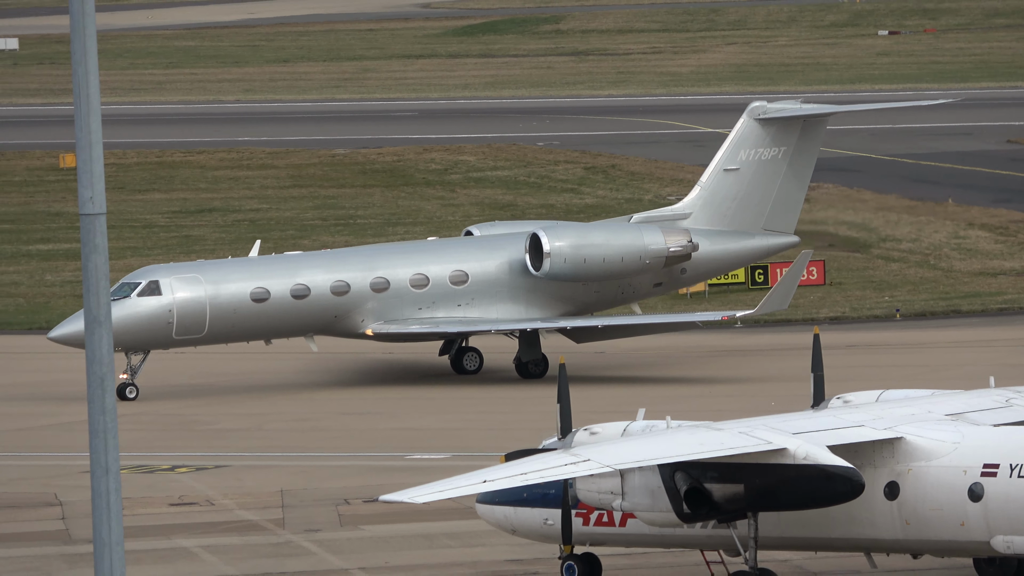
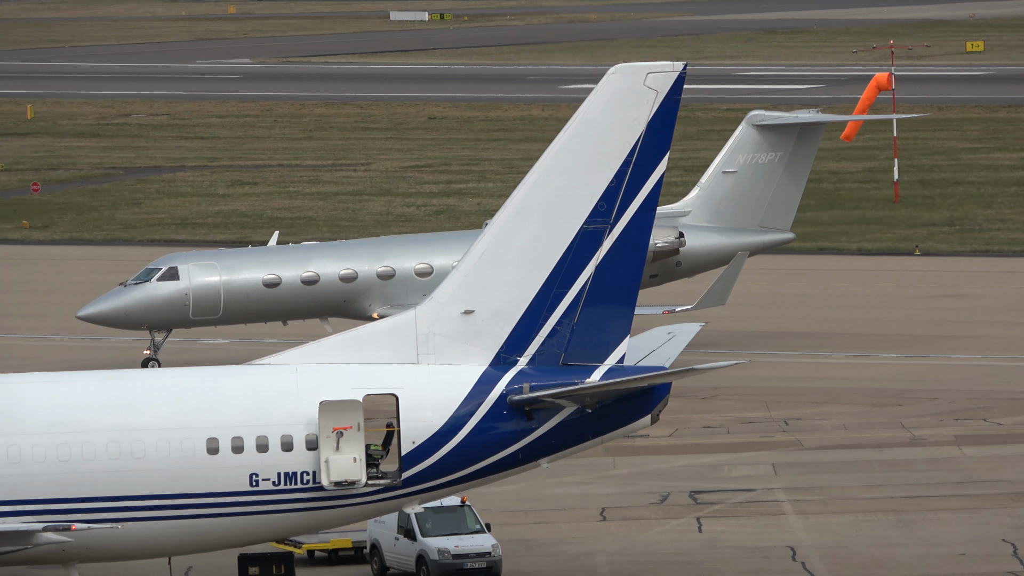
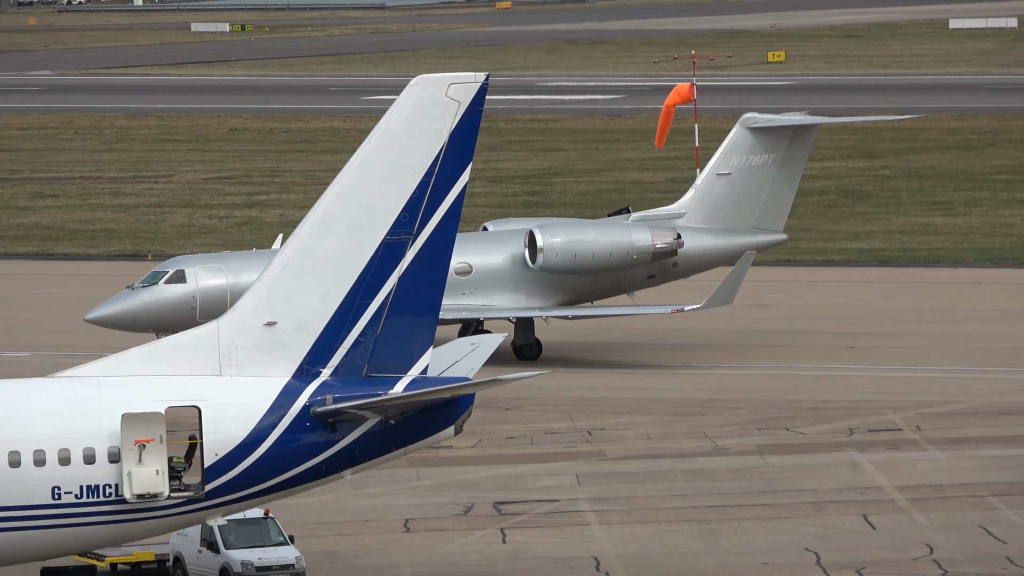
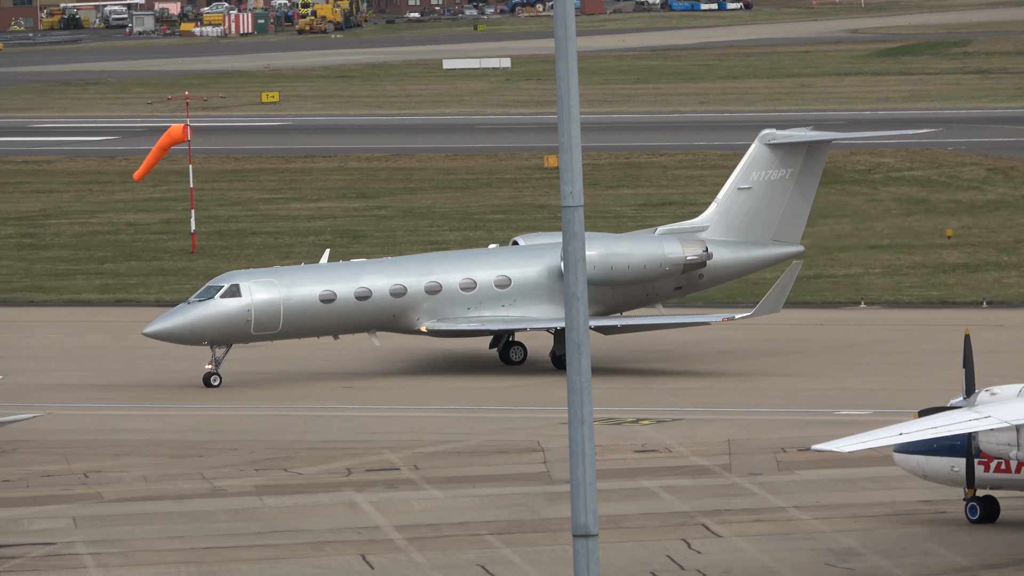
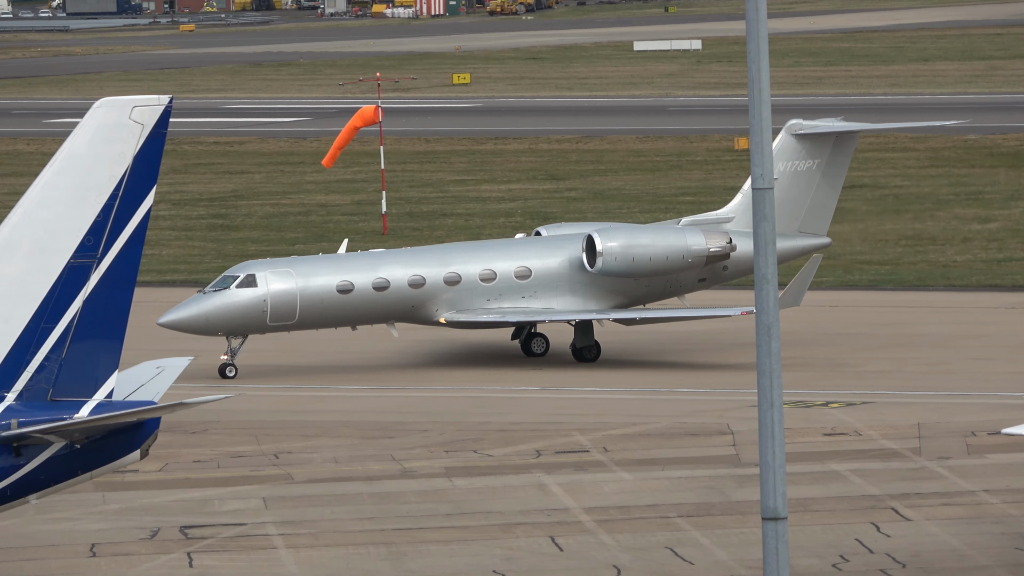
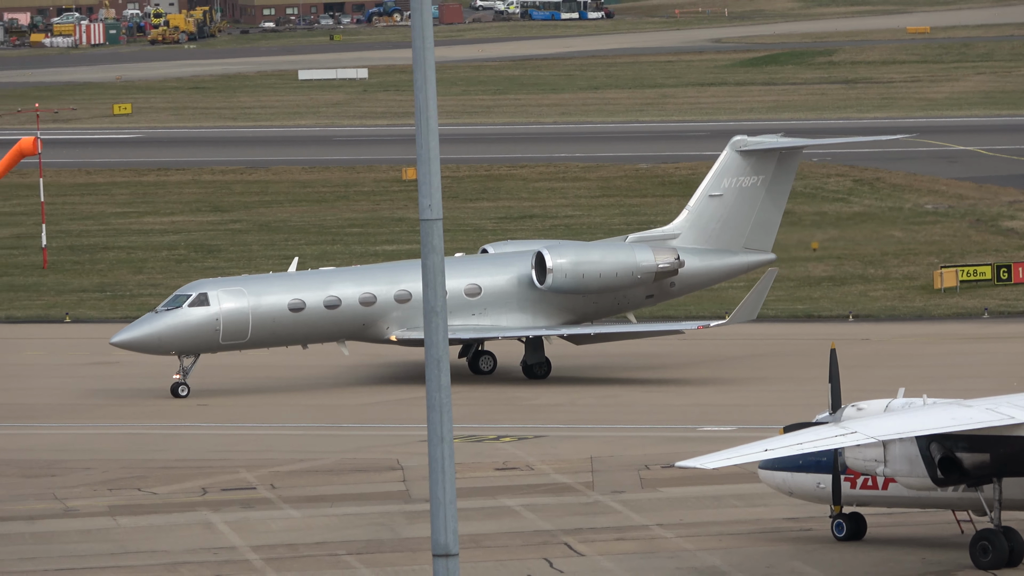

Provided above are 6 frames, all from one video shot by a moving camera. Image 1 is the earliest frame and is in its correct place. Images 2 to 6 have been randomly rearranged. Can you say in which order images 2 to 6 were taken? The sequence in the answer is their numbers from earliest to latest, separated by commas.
6, 4, 5, 3, 2
